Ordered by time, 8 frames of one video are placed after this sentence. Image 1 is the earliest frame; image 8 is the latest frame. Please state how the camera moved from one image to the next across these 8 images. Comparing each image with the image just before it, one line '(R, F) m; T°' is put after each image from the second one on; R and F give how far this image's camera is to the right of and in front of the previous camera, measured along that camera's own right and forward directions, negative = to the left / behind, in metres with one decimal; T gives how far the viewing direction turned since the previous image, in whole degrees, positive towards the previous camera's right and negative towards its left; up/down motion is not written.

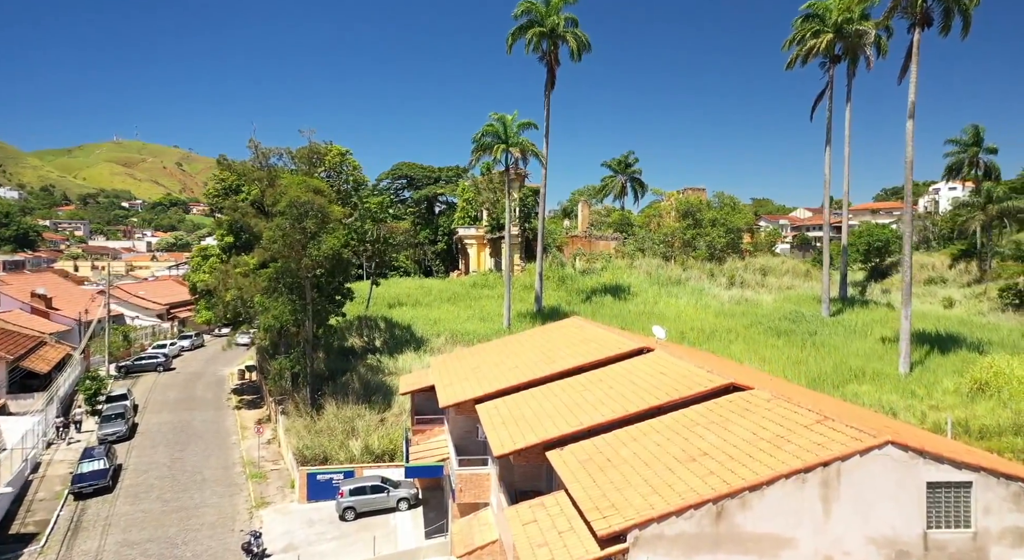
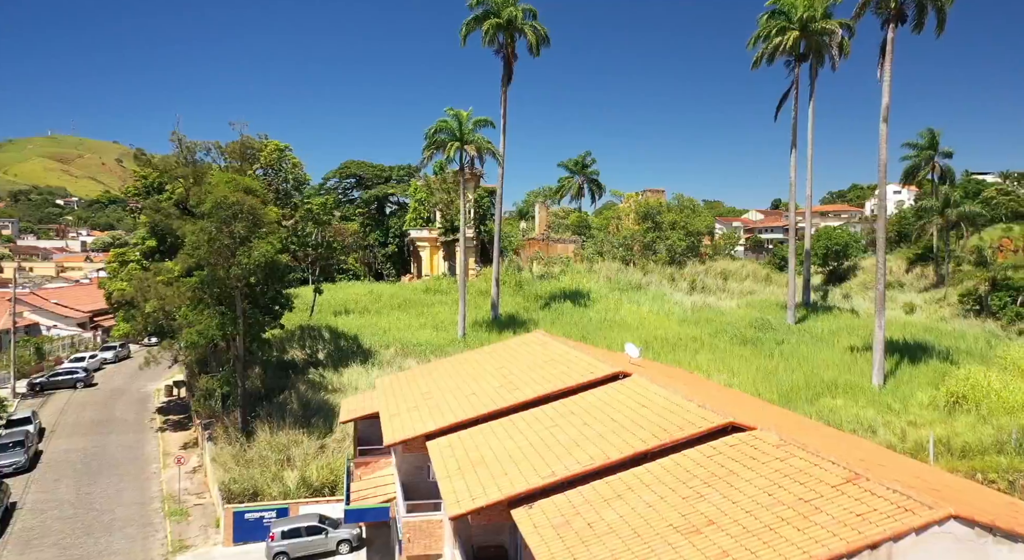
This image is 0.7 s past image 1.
(0.0, +1.3) m; +4°
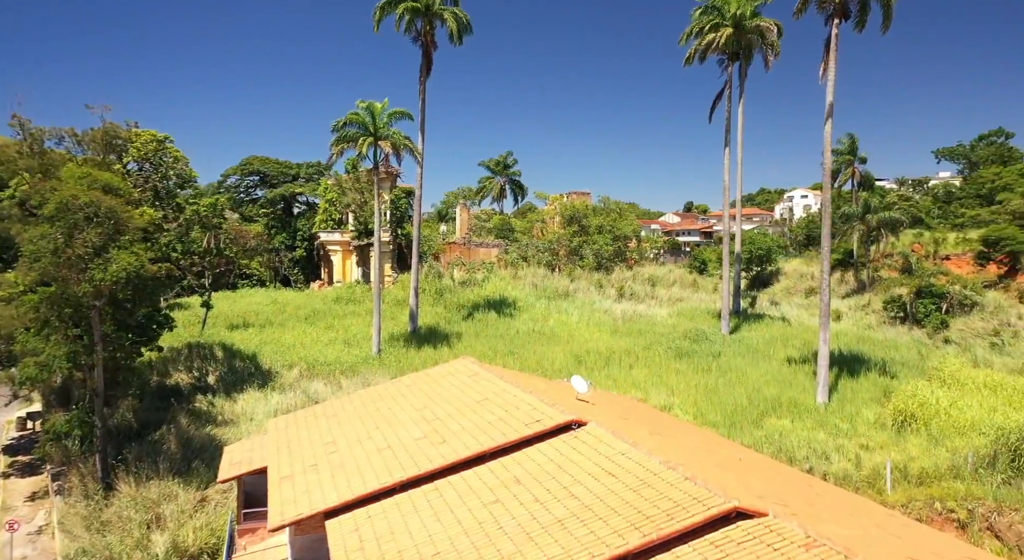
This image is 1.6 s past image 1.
(-0.1, +1.7) m; +7°
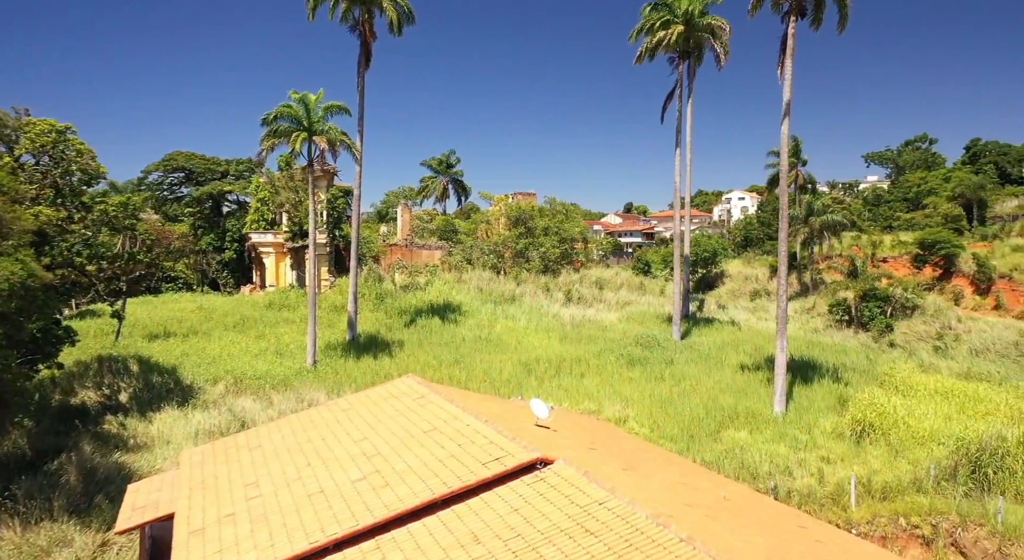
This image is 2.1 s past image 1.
(-0.1, +0.9) m; +5°
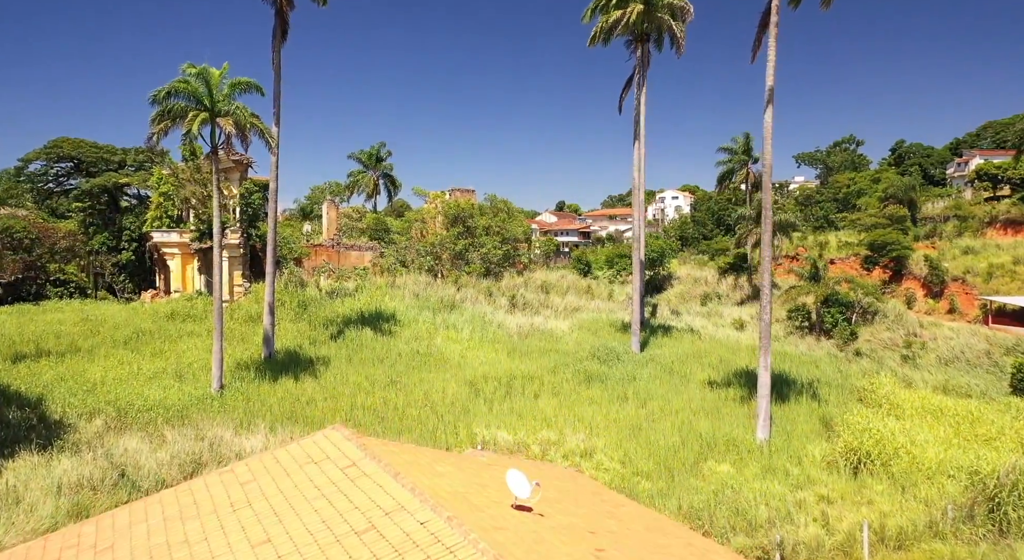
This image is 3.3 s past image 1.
(-0.3, +2.0) m; +6°
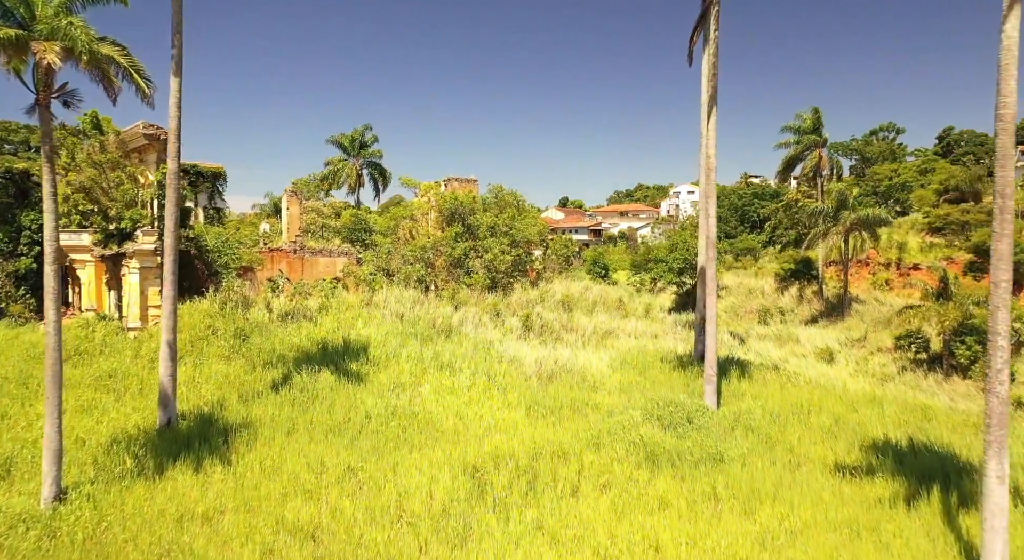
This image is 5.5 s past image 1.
(-0.4, +5.0) m; 0°
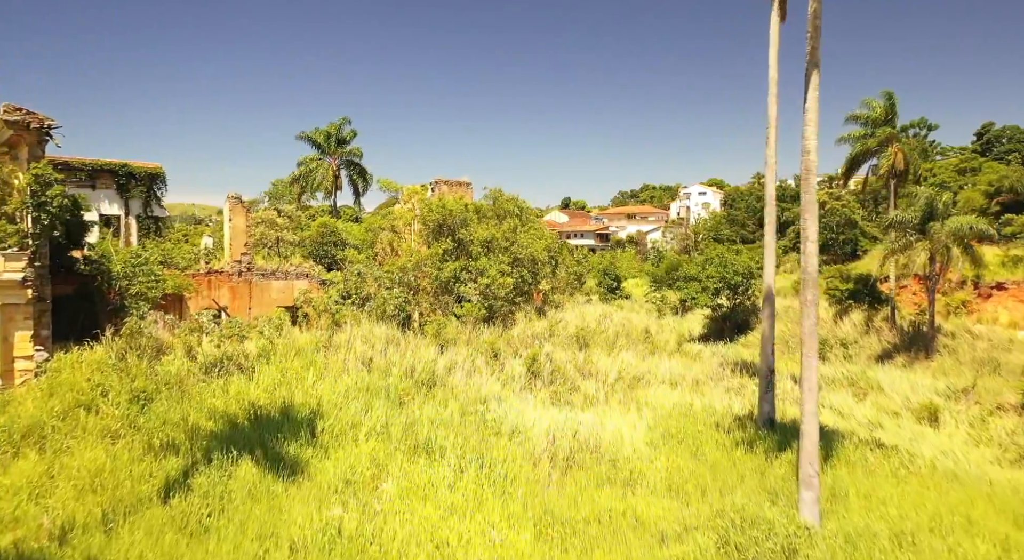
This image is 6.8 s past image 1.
(0.0, +3.7) m; 0°
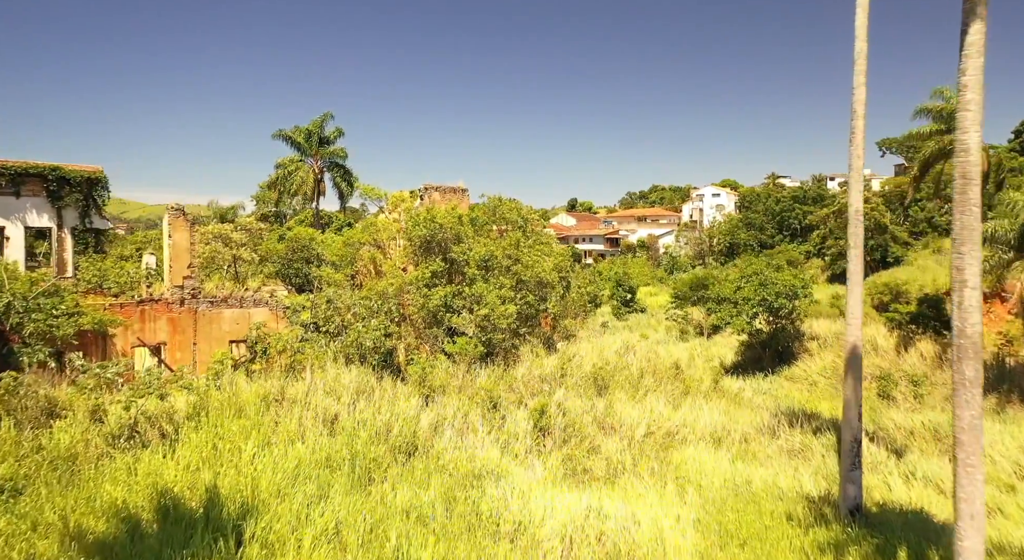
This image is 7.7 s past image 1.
(0.0, +2.6) m; -1°
